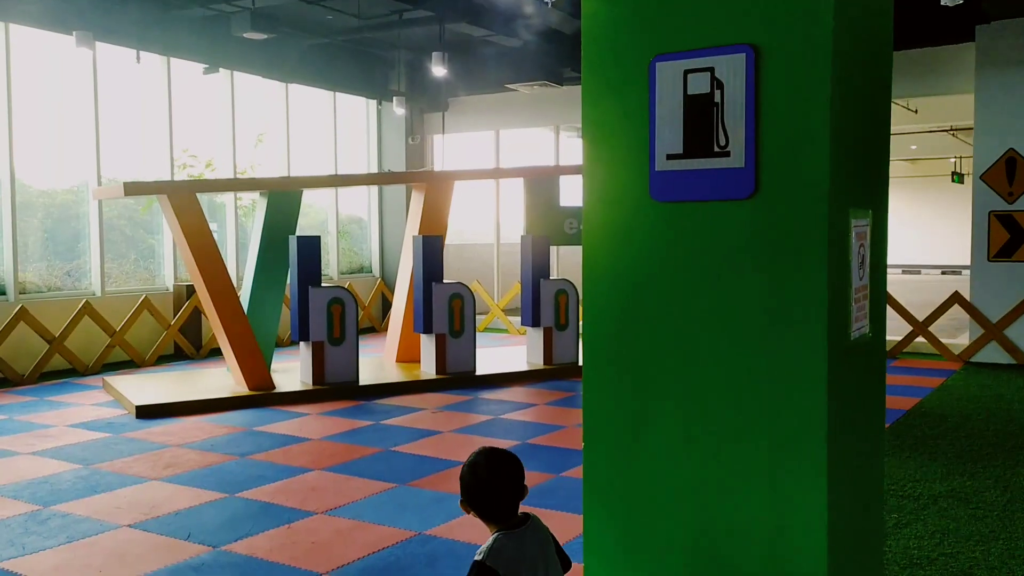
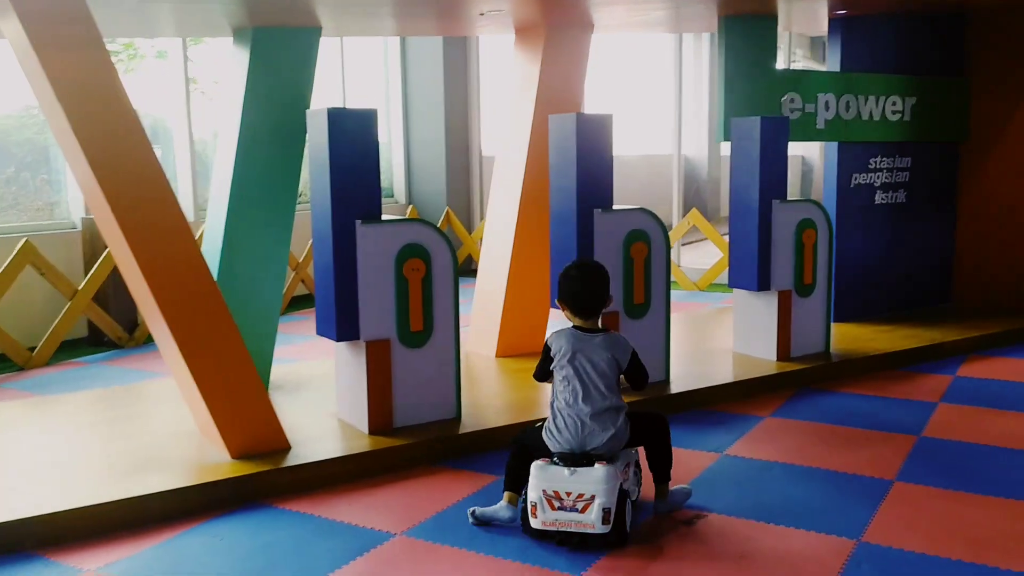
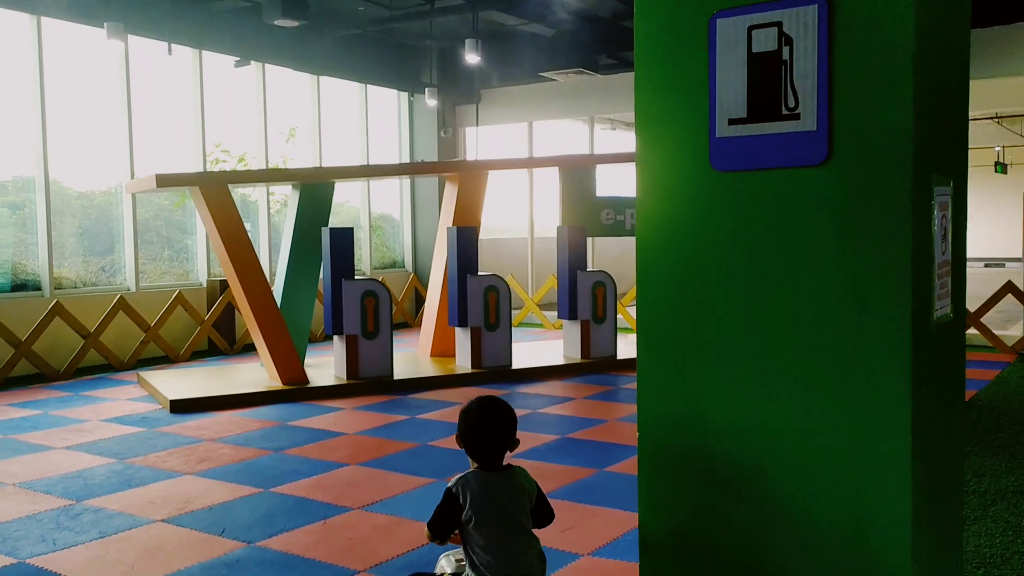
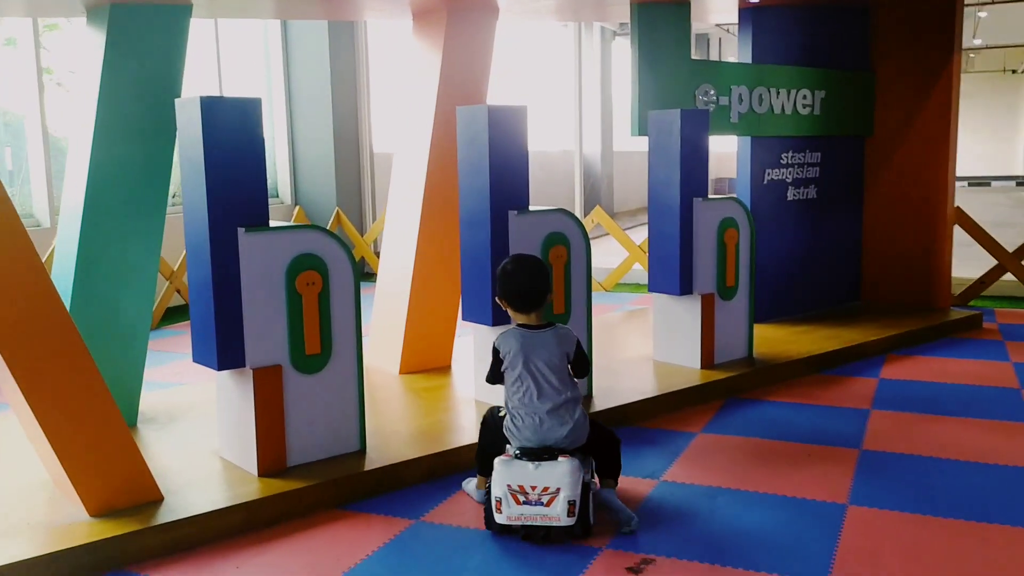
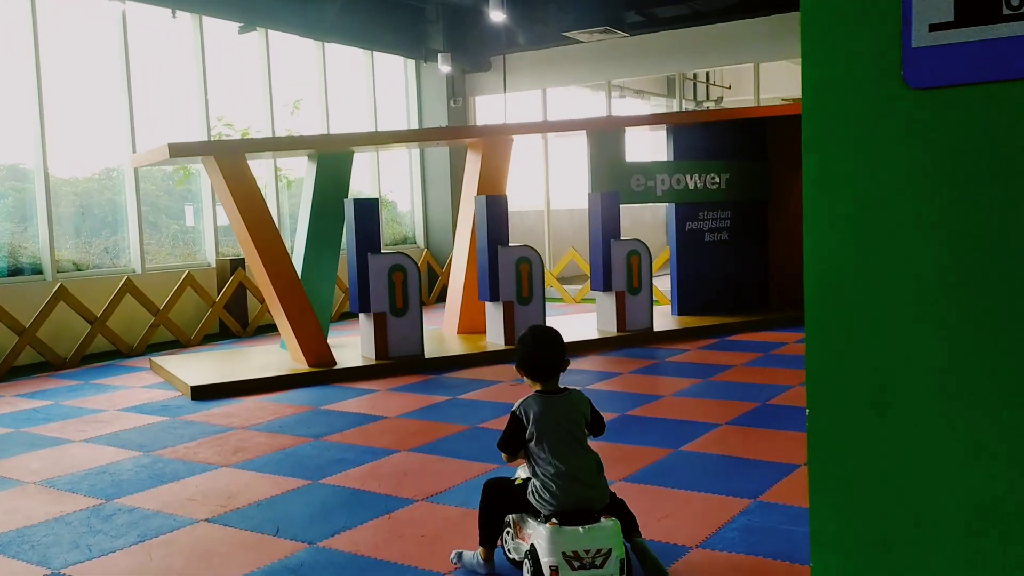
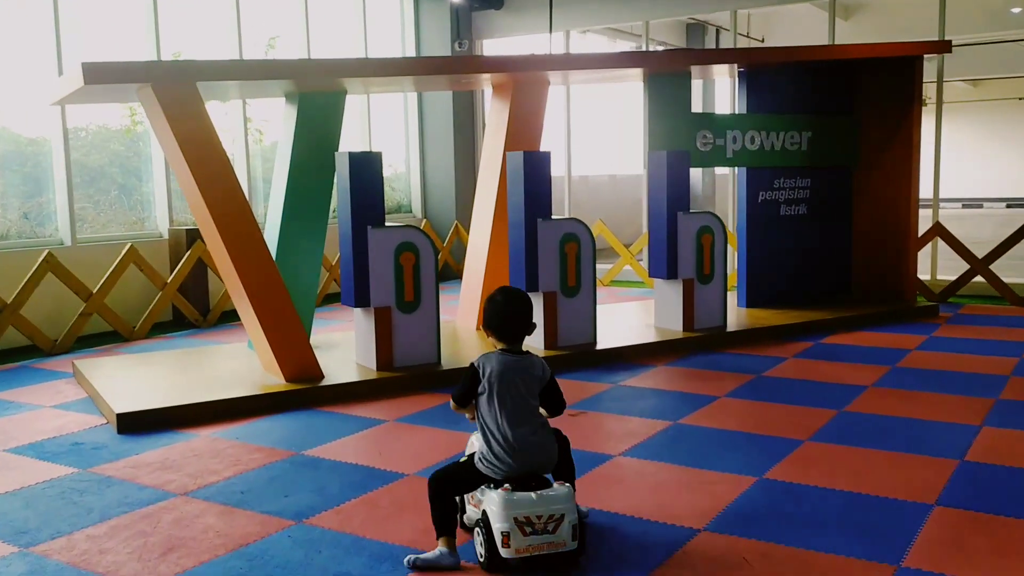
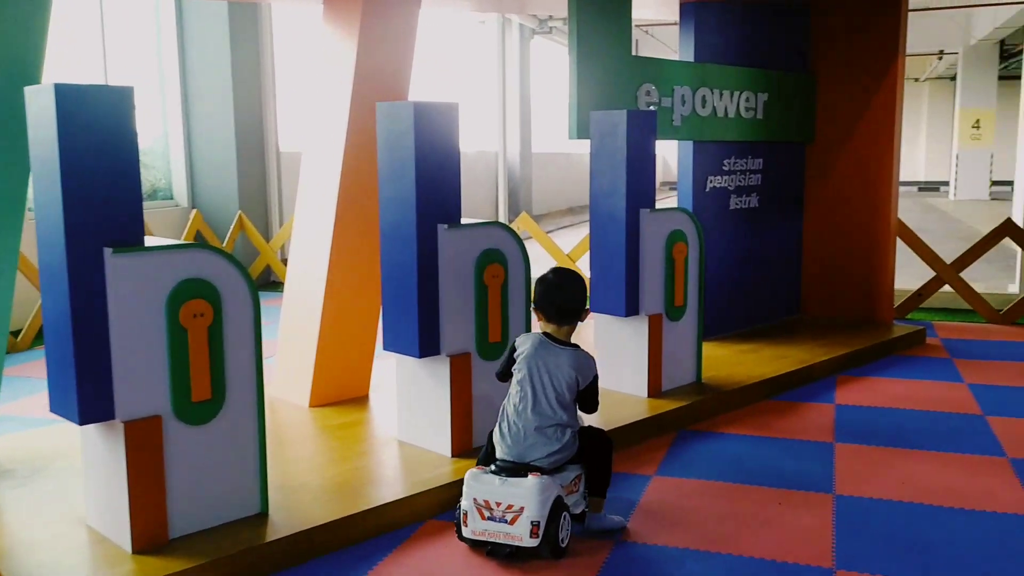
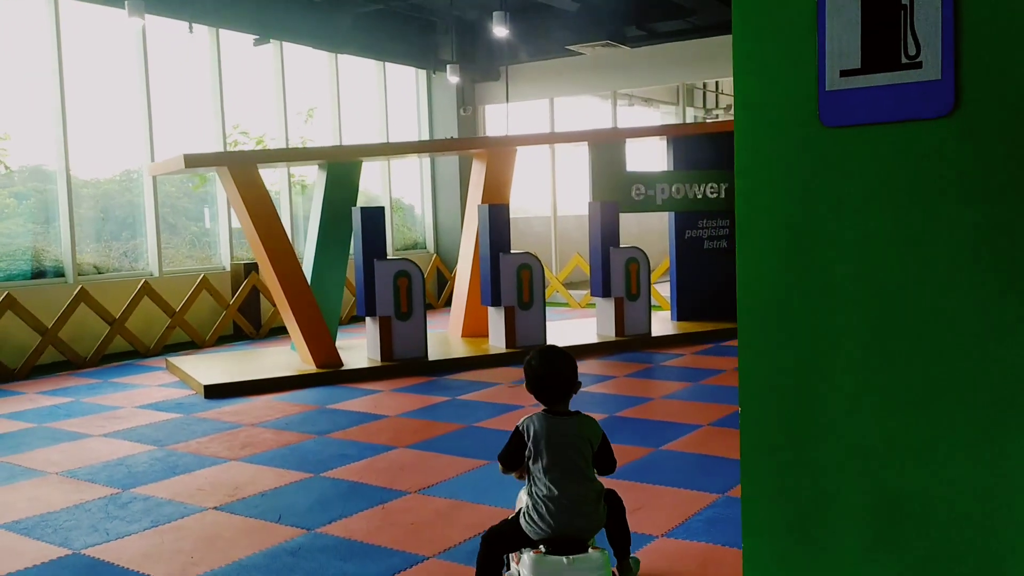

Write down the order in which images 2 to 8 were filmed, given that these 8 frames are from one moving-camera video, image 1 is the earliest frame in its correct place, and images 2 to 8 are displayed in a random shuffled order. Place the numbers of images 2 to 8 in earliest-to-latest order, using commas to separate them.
3, 8, 5, 6, 2, 4, 7
